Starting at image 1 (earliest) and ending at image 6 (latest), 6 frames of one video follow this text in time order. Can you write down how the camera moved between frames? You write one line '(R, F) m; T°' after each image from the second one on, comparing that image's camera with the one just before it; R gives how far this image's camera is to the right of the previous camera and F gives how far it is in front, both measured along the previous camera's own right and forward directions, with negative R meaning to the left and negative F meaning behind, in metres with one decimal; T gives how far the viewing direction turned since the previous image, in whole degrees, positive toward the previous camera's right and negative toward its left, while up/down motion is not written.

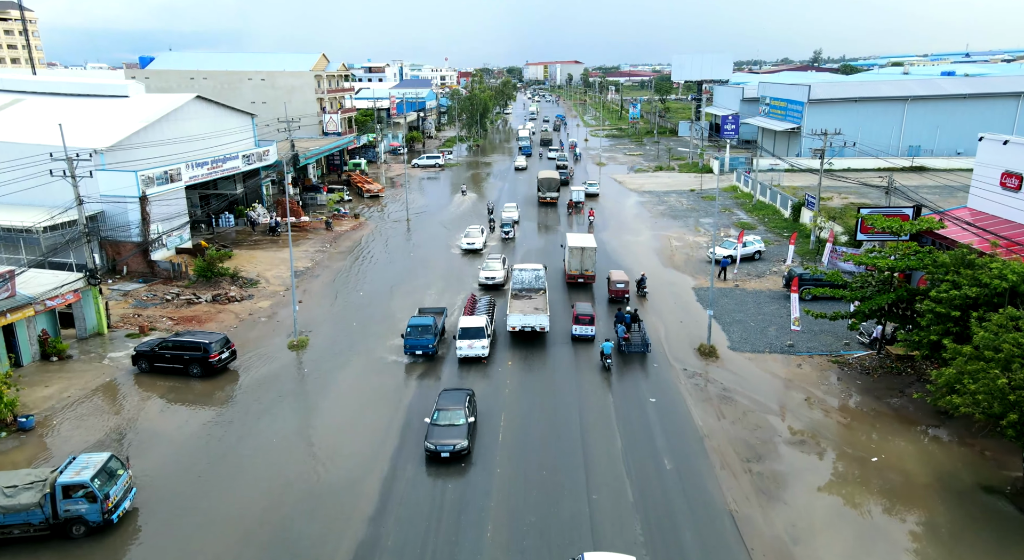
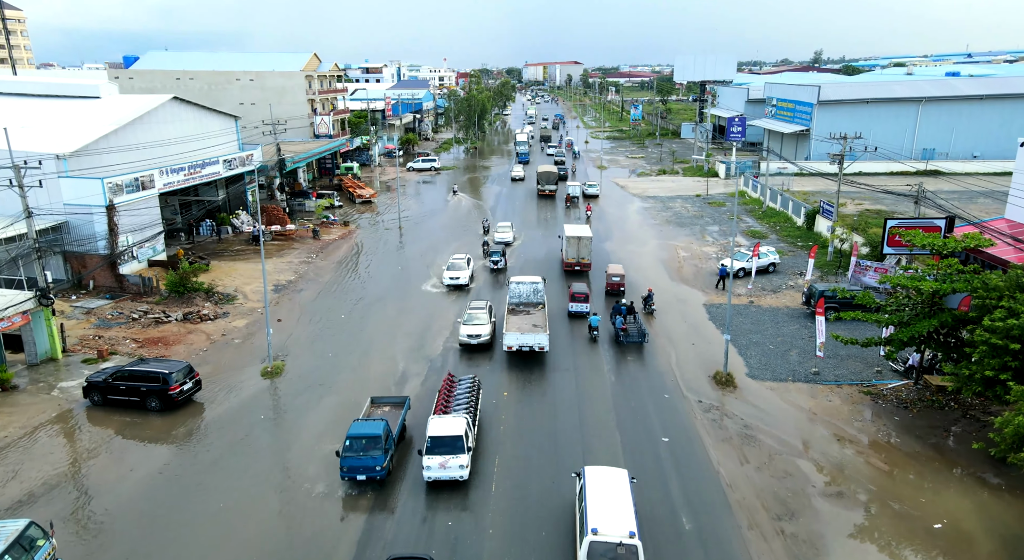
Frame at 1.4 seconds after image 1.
(+0.1, +2.5) m; 0°
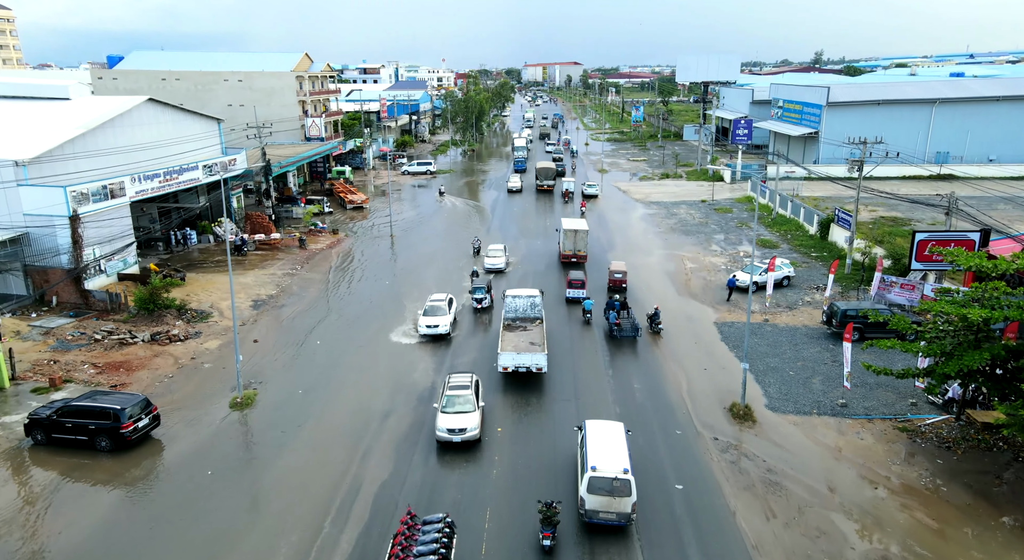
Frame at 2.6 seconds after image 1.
(+0.1, +2.3) m; 0°
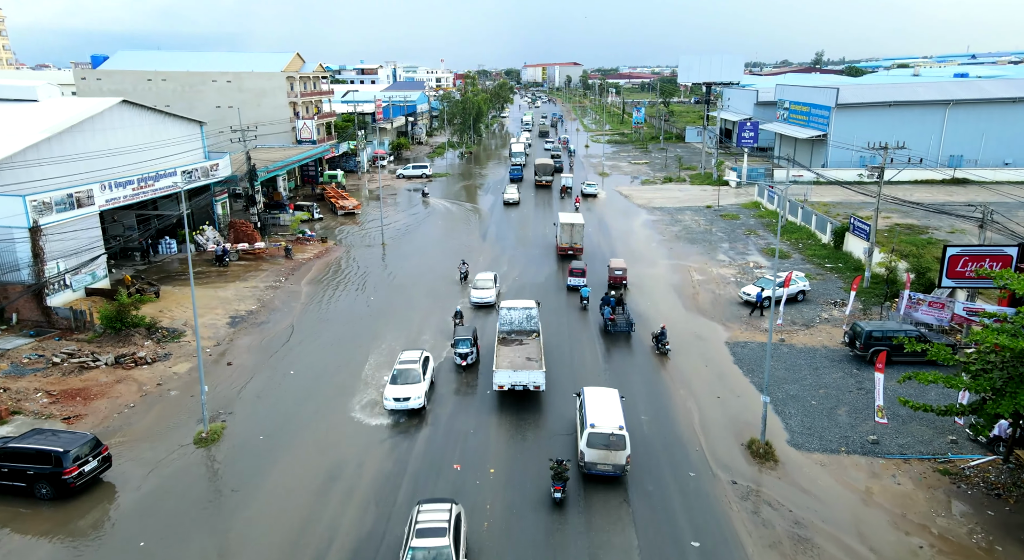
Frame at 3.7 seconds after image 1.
(+0.2, +2.1) m; 0°
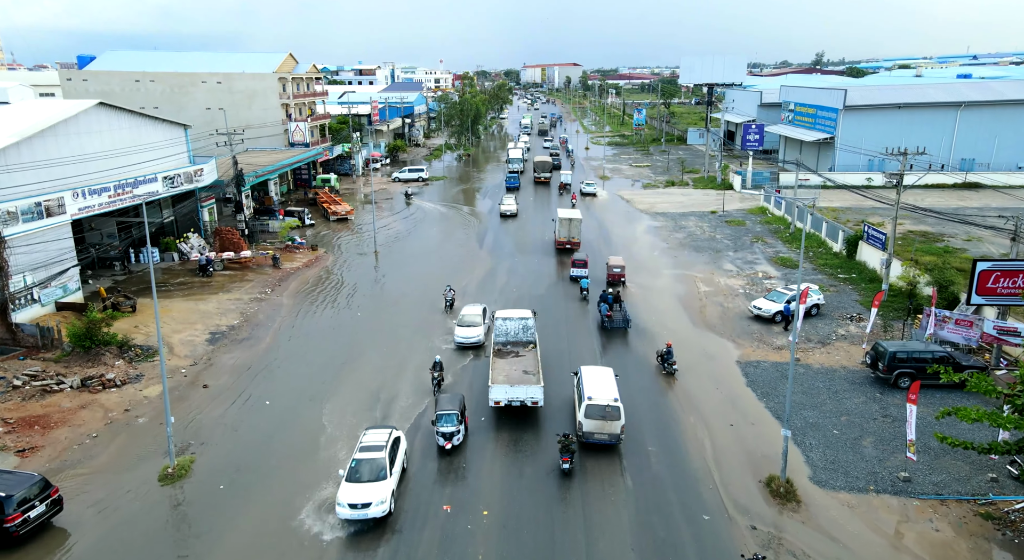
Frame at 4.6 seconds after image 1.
(+0.1, +1.7) m; 0°
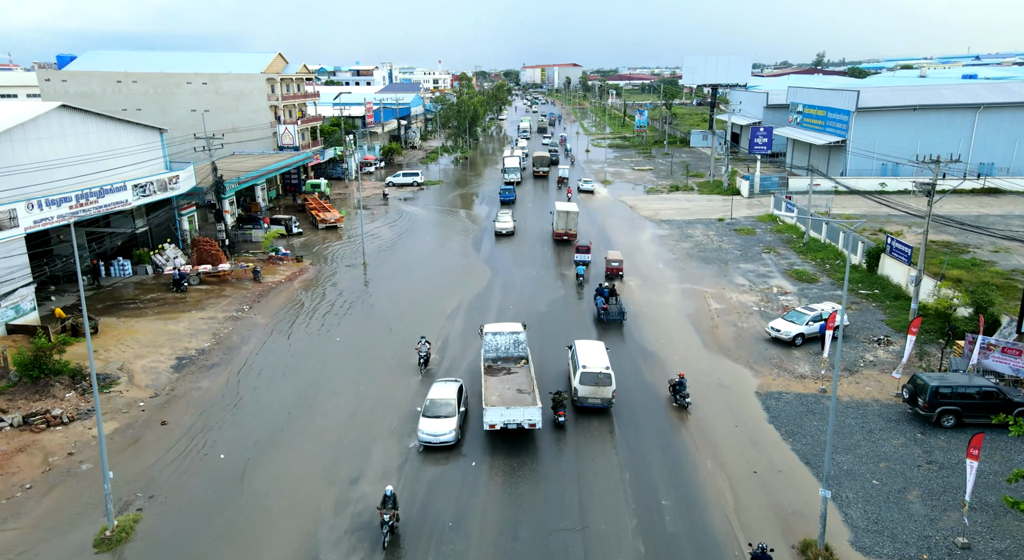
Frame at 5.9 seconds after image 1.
(+0.2, +2.5) m; 0°
